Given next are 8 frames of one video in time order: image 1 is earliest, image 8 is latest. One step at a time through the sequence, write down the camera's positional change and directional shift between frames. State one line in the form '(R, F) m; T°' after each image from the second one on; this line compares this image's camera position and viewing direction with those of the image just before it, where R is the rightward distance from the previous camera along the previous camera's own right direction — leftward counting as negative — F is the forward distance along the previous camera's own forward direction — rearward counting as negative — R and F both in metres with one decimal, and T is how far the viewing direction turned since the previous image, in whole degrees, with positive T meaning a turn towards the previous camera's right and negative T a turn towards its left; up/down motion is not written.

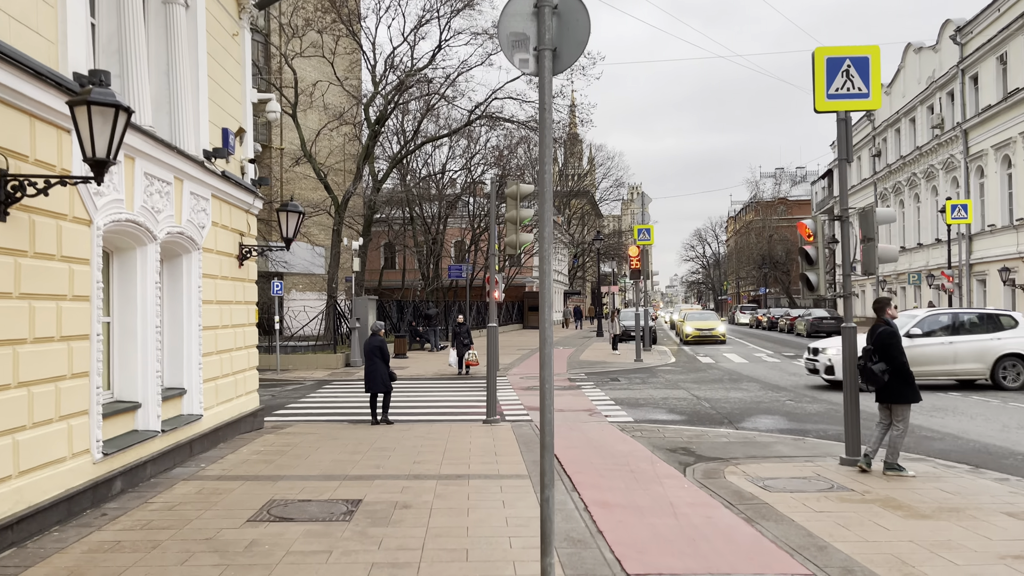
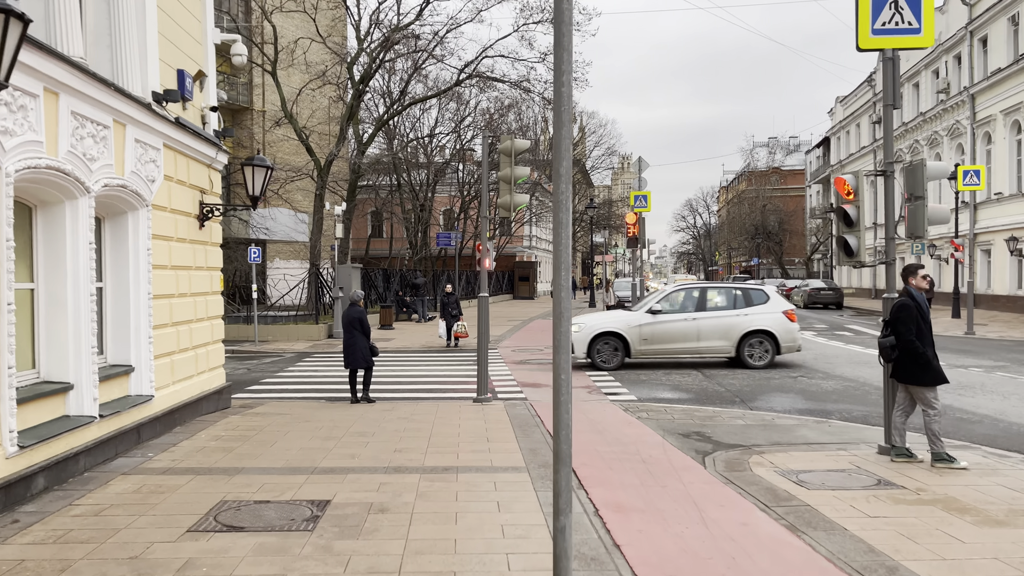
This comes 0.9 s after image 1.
(-0.1, +1.0) m; +1°
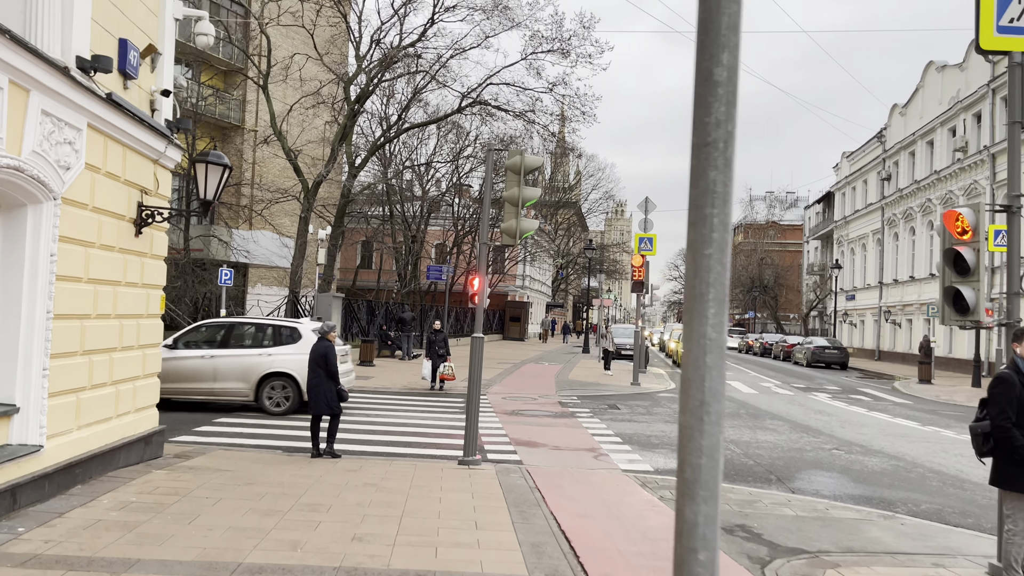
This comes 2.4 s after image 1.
(-0.1, +1.6) m; +1°
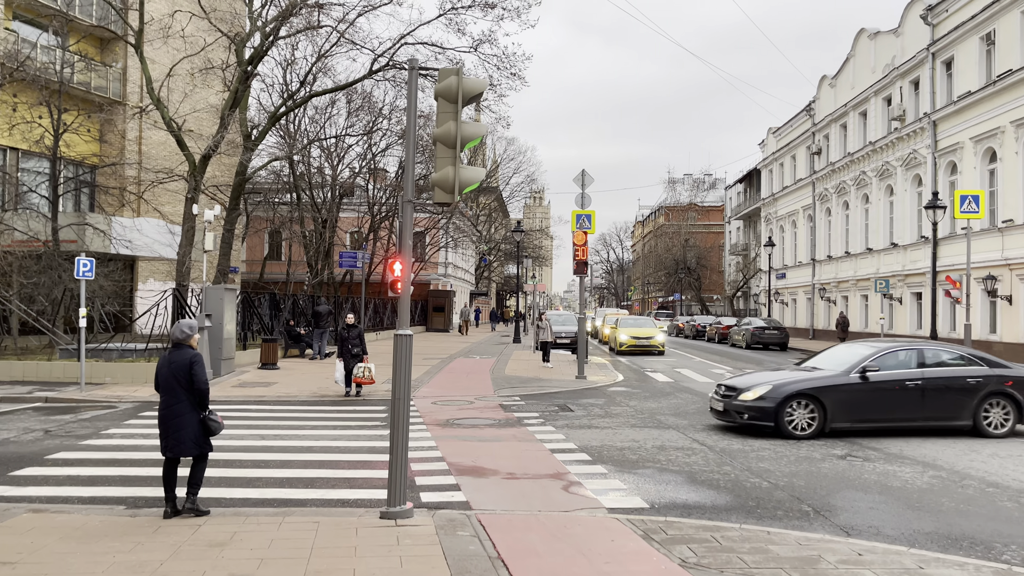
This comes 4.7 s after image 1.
(-0.1, +2.5) m; +6°
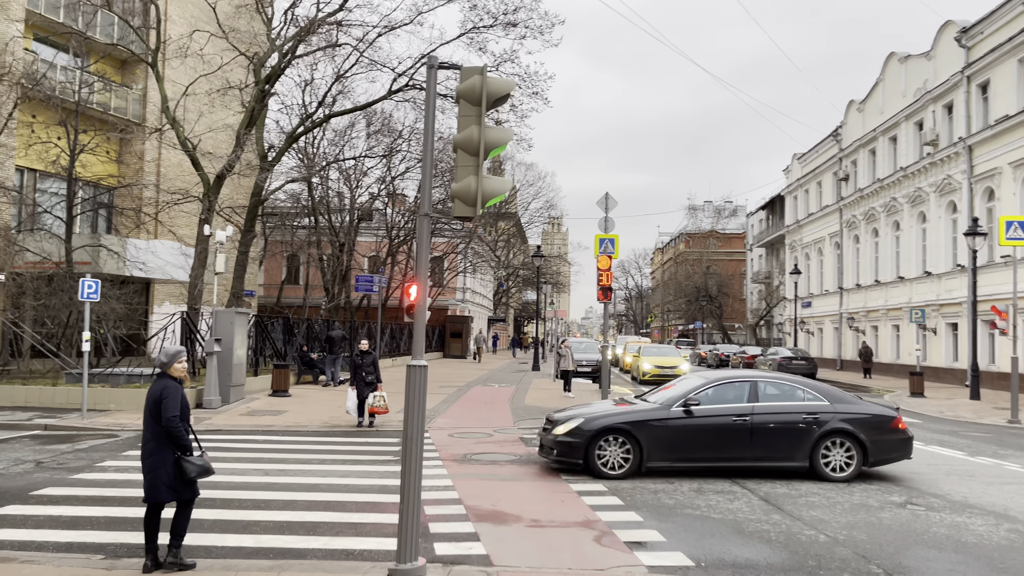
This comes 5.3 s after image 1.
(-0.1, +0.7) m; -1°
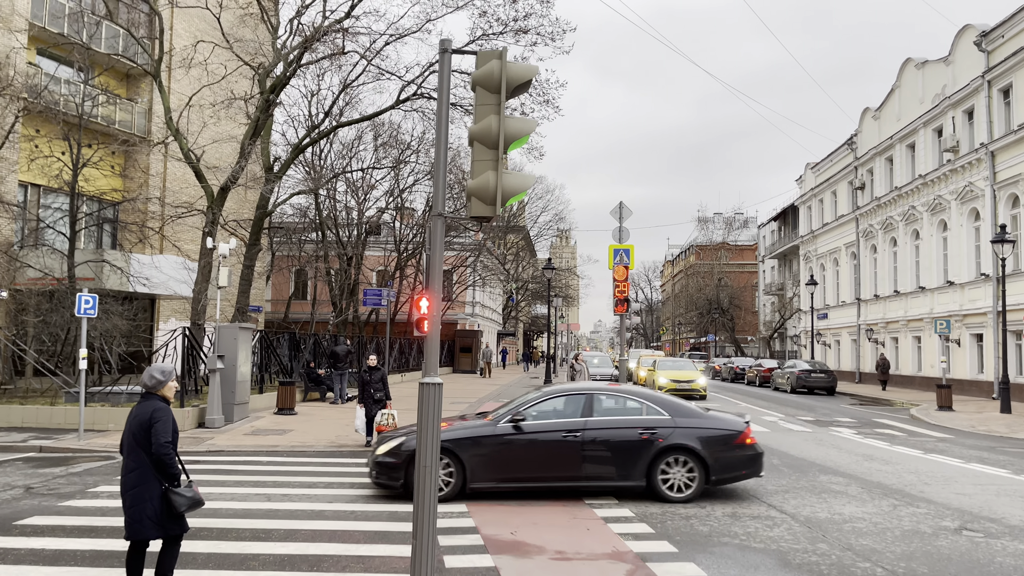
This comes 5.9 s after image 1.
(-0.1, +0.6) m; -1°
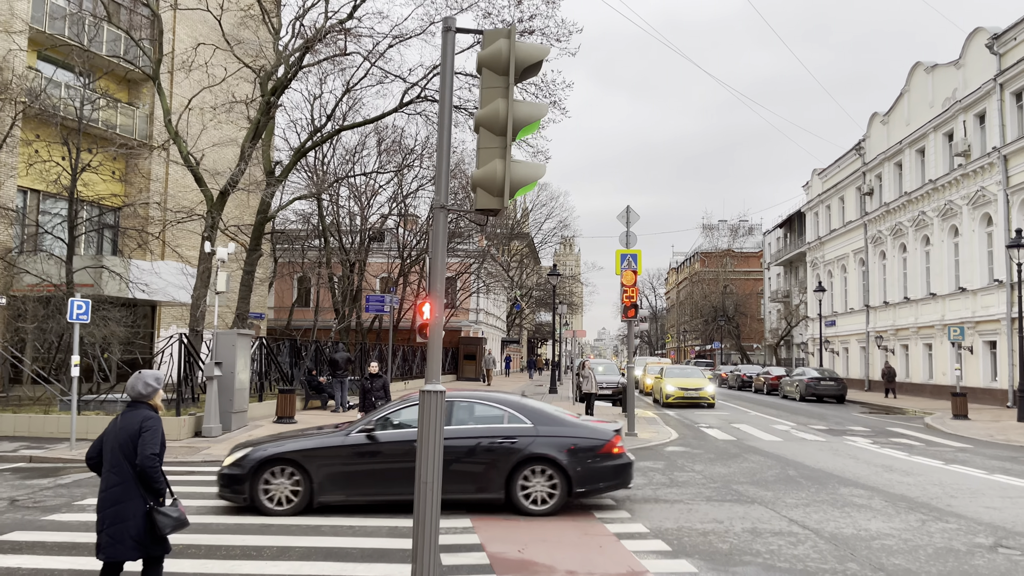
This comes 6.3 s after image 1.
(0.0, +0.4) m; 0°
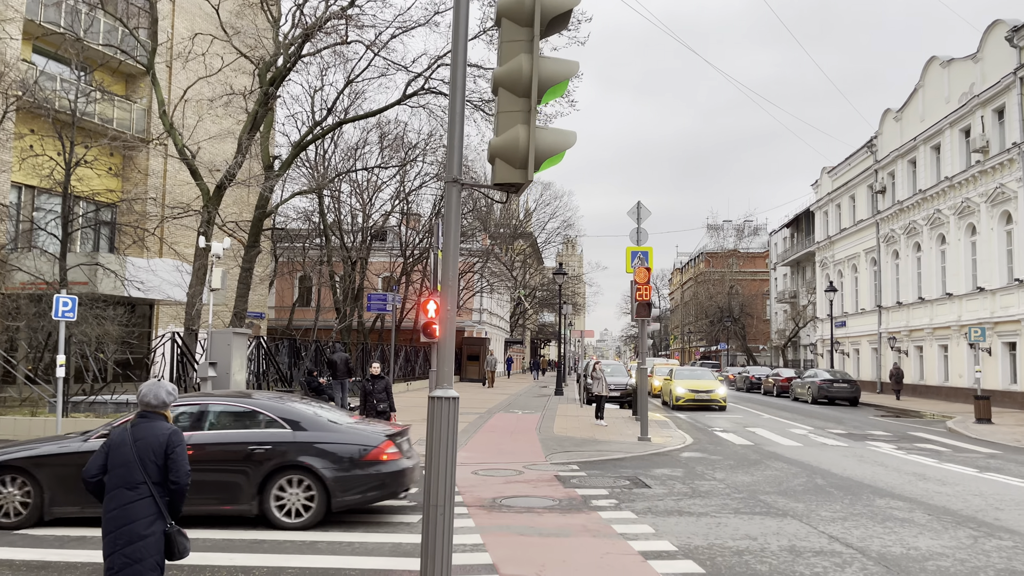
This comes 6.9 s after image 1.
(-0.1, +0.7) m; 0°
